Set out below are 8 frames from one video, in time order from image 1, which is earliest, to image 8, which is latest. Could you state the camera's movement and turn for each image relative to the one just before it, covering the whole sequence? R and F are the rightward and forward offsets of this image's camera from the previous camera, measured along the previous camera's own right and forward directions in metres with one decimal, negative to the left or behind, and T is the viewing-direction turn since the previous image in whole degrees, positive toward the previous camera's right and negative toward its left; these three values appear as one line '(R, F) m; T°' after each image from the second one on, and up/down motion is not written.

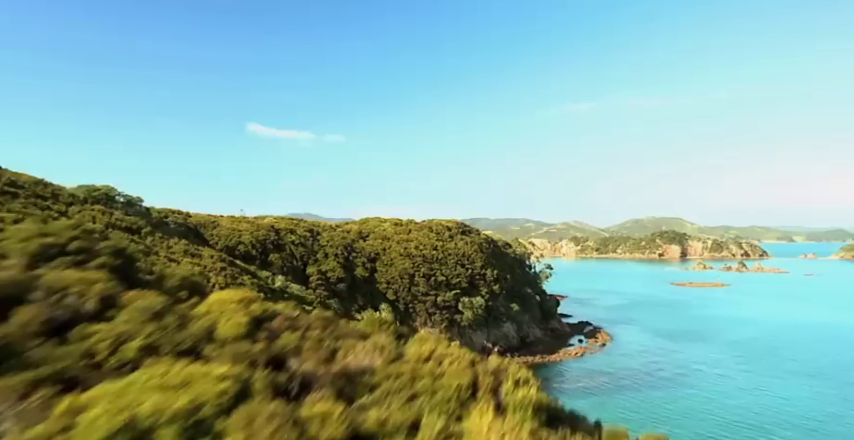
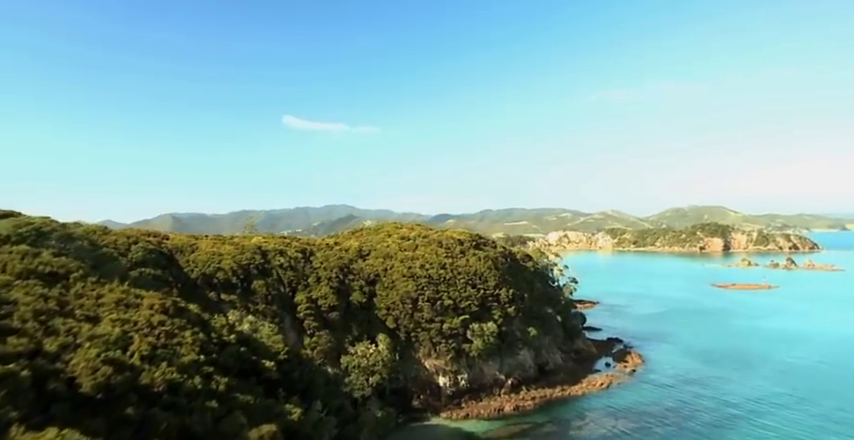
(+2.5, +4.9) m; -4°
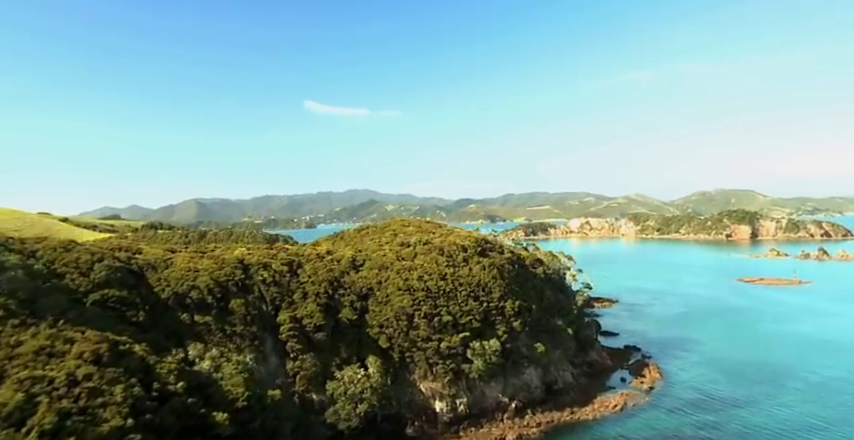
(+1.9, +3.7) m; -2°
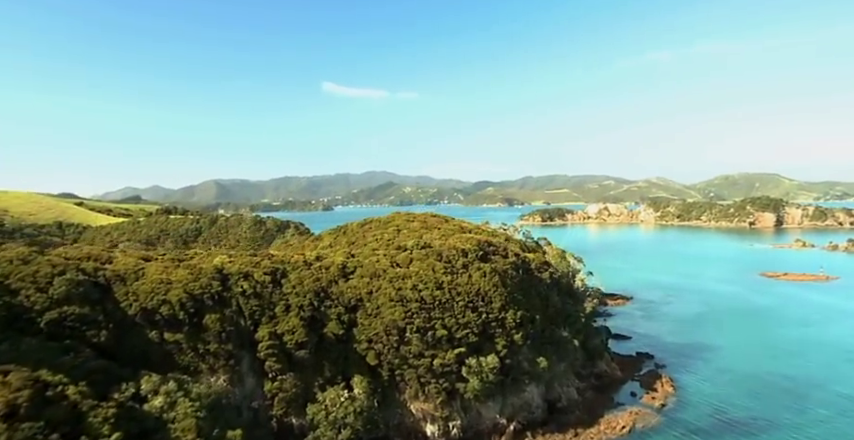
(+1.7, +3.2) m; -2°
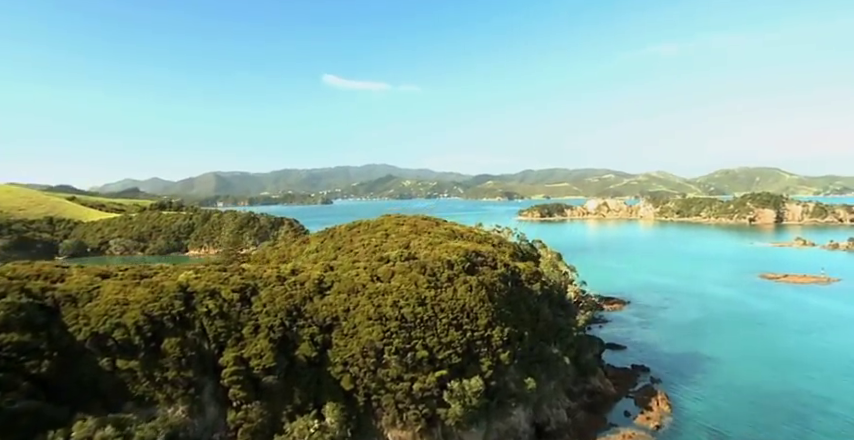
(+1.4, +2.4) m; 0°
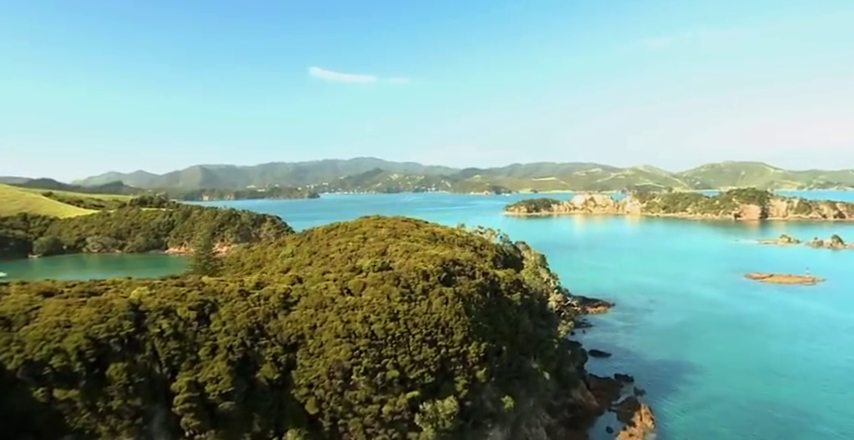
(+1.2, +2.0) m; +1°
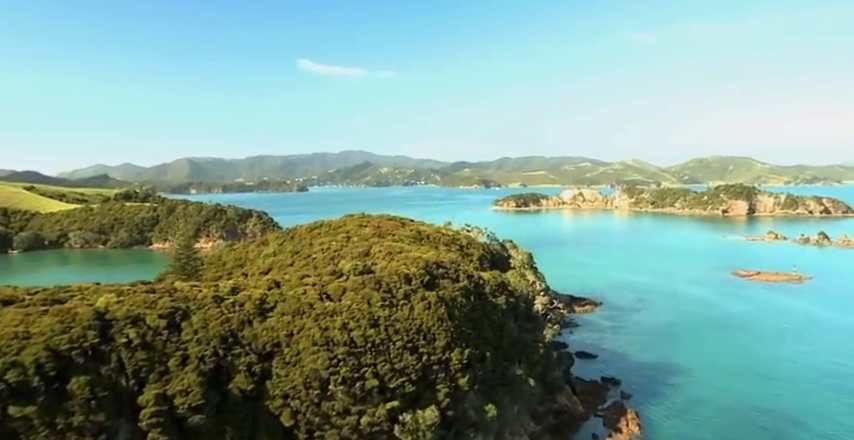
(+0.7, +1.1) m; +1°
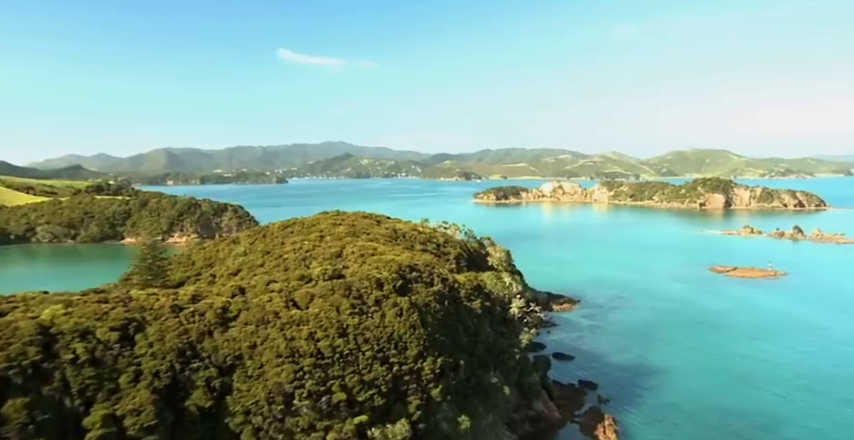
(+0.8, +1.4) m; +2°
